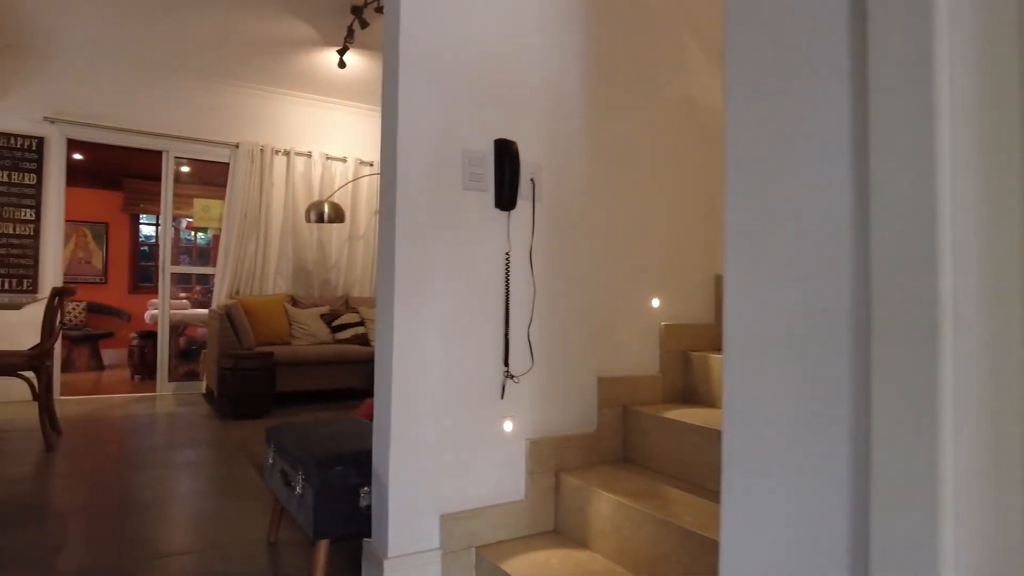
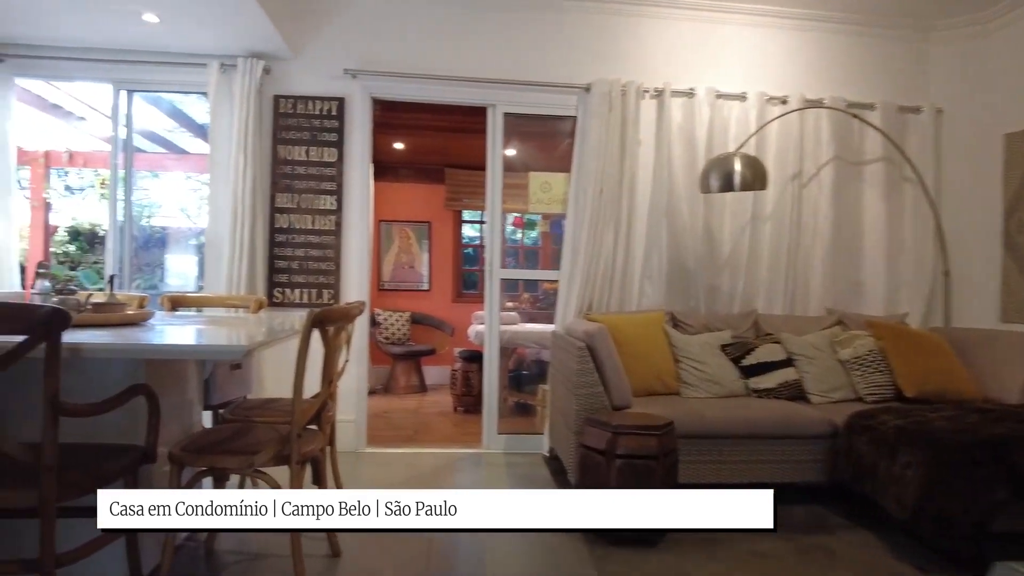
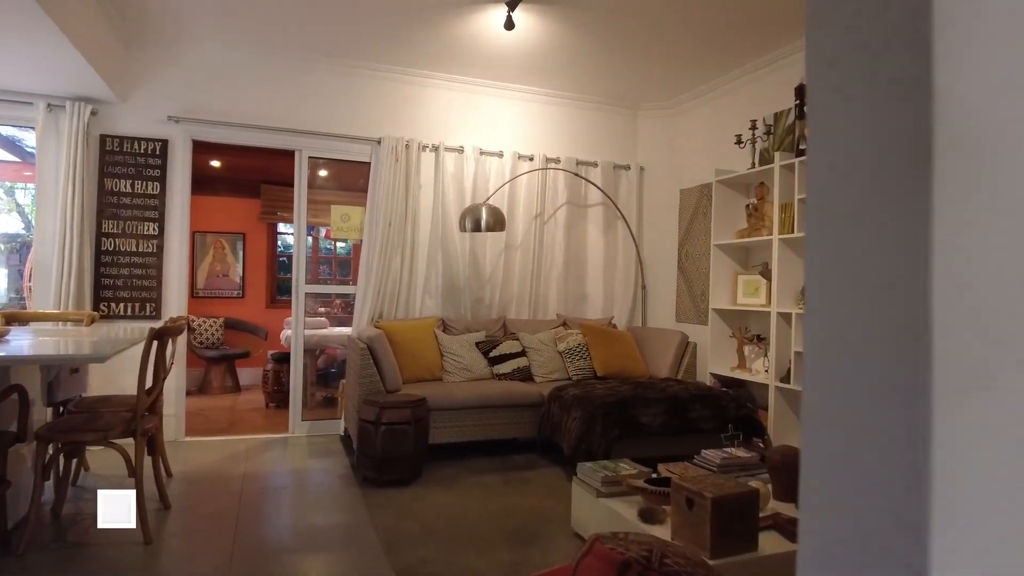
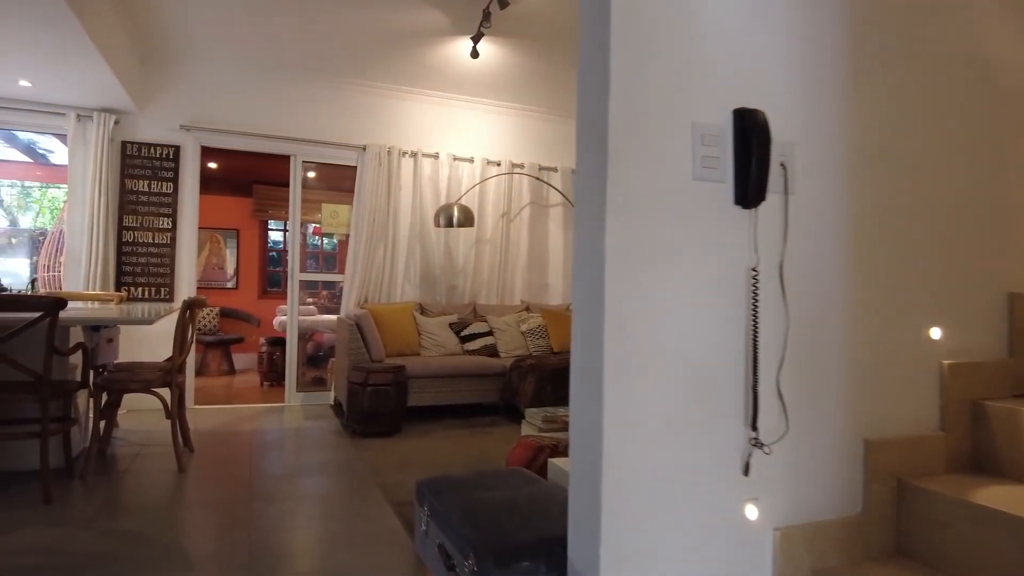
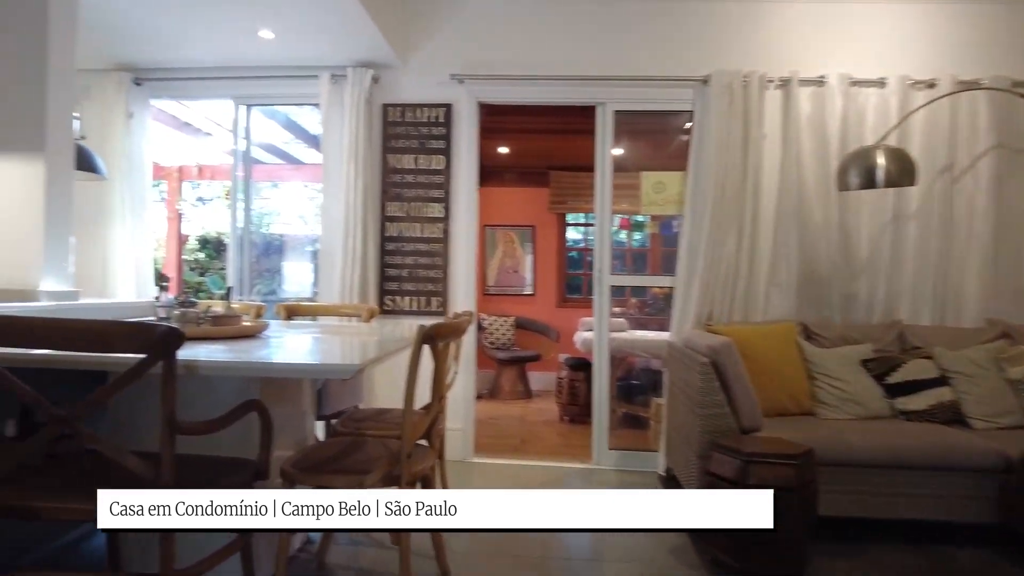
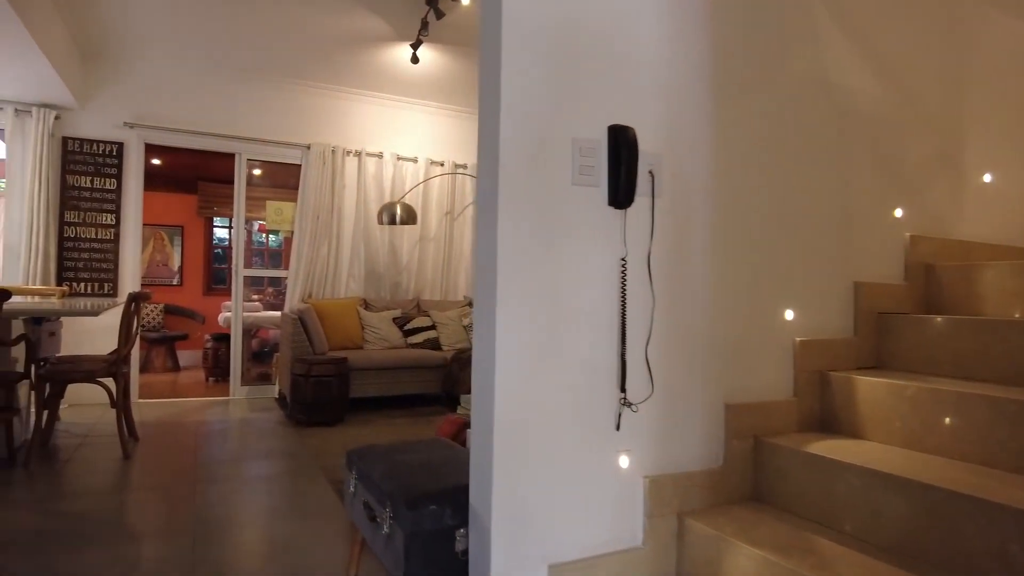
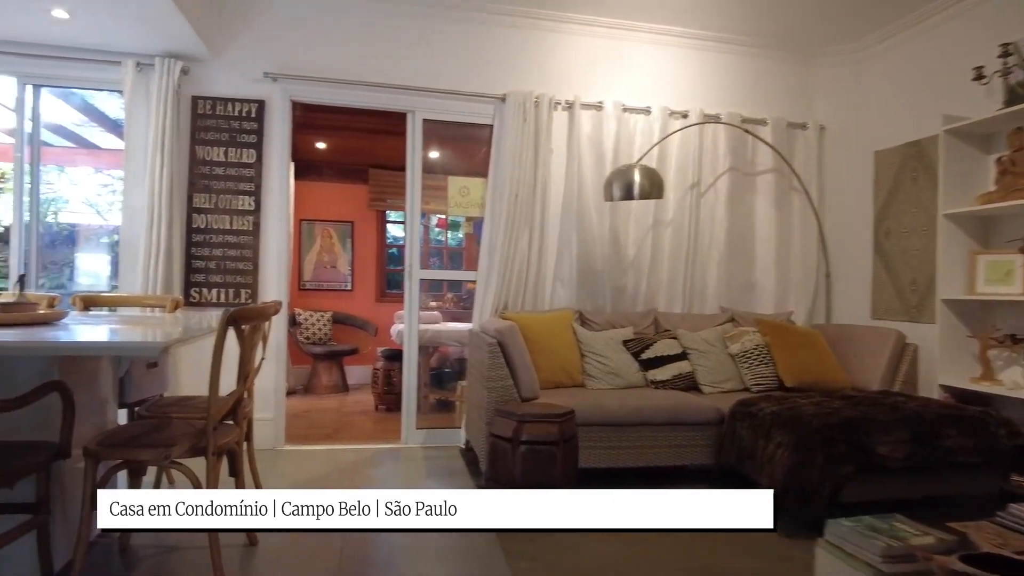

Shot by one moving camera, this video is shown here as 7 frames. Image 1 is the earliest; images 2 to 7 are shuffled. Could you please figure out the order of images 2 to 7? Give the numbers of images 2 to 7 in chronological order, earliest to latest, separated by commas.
6, 4, 3, 7, 2, 5
